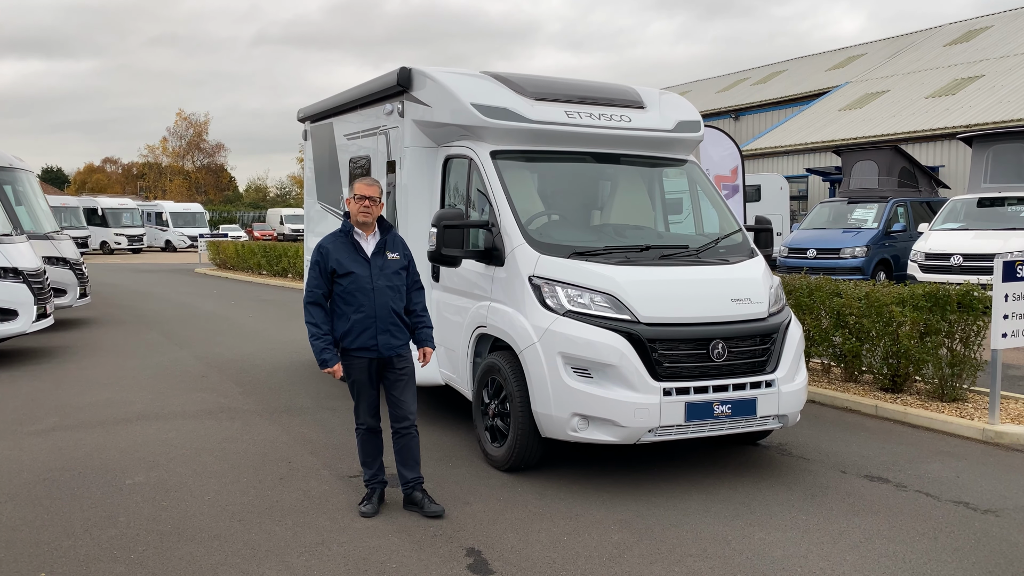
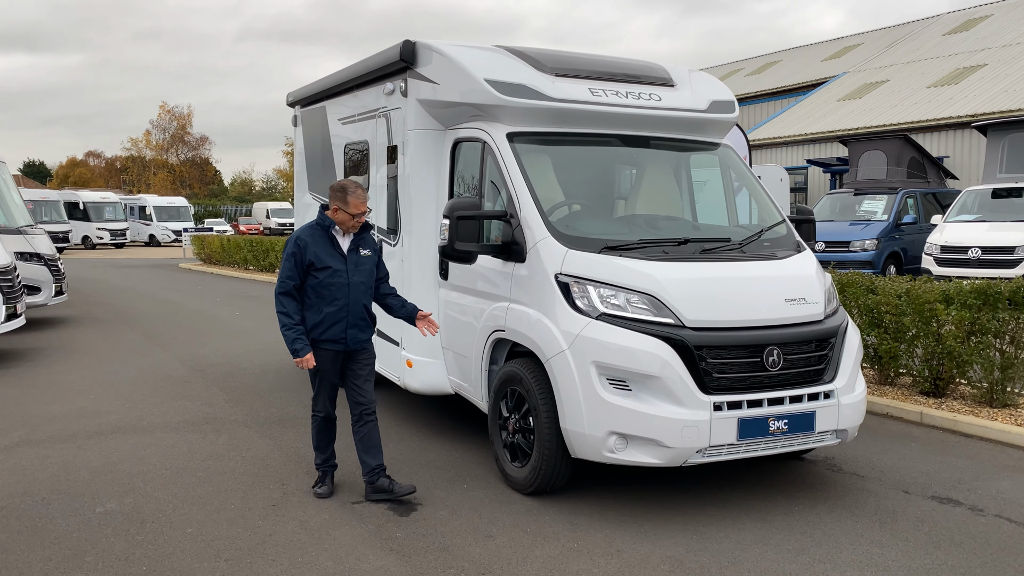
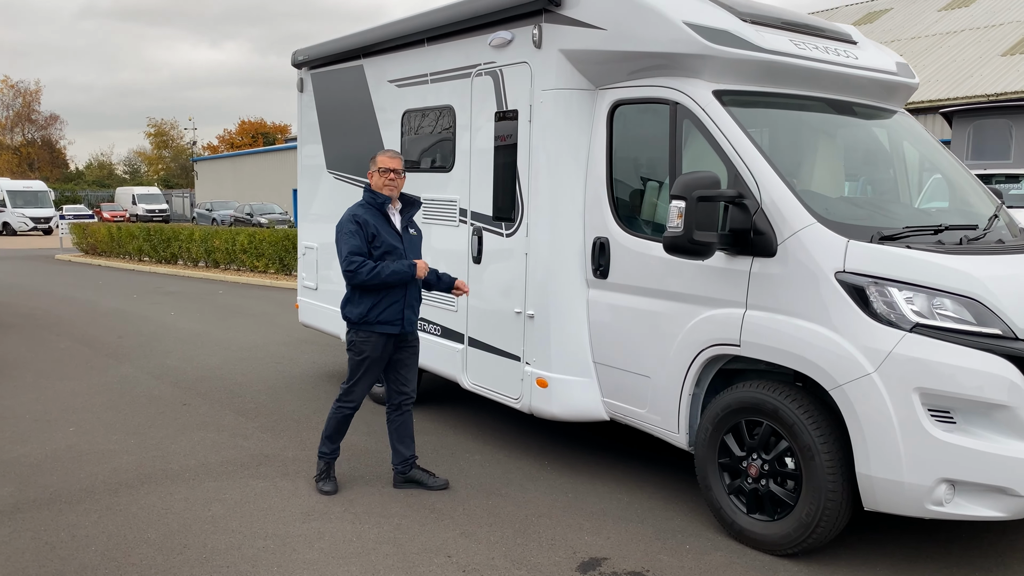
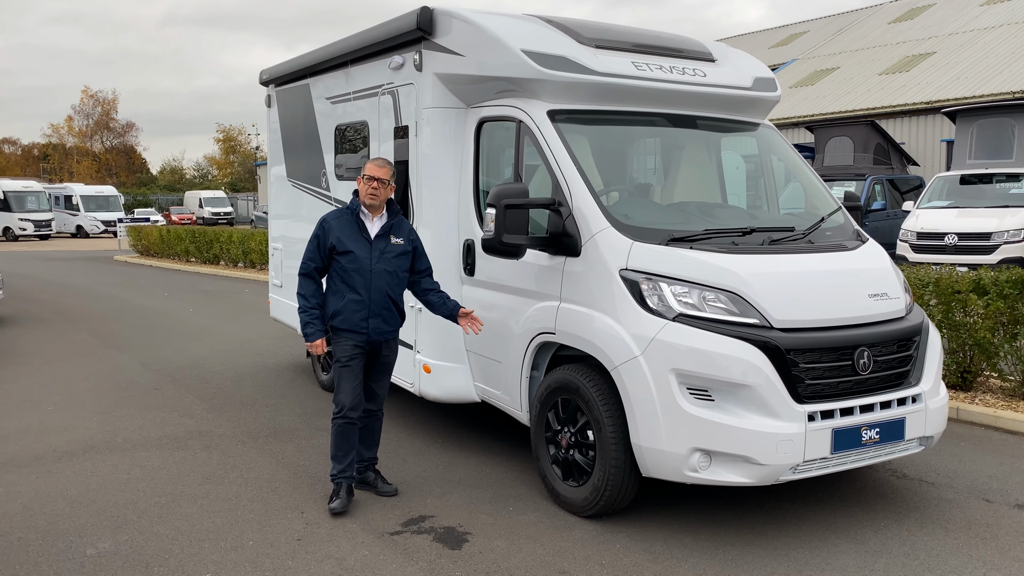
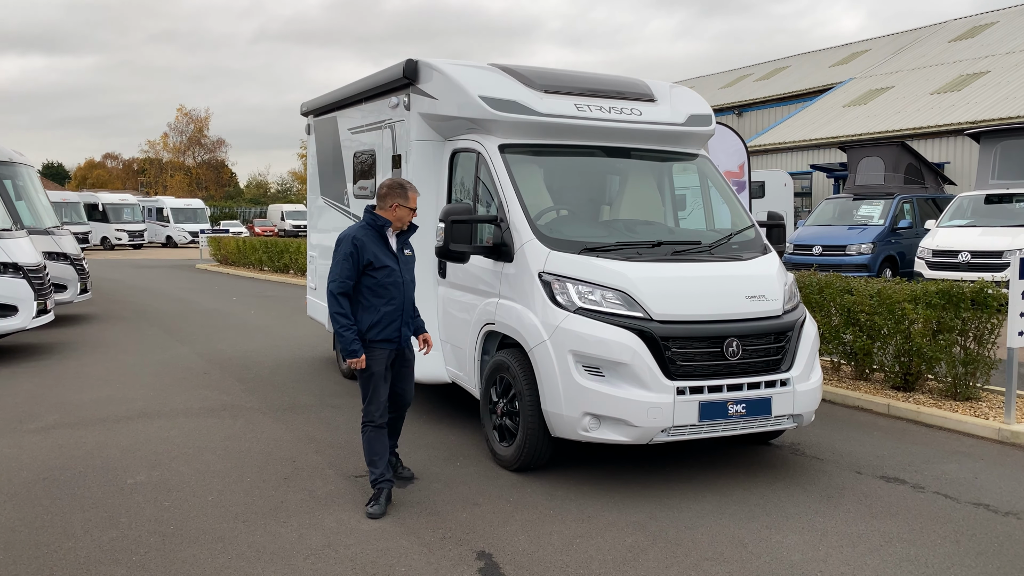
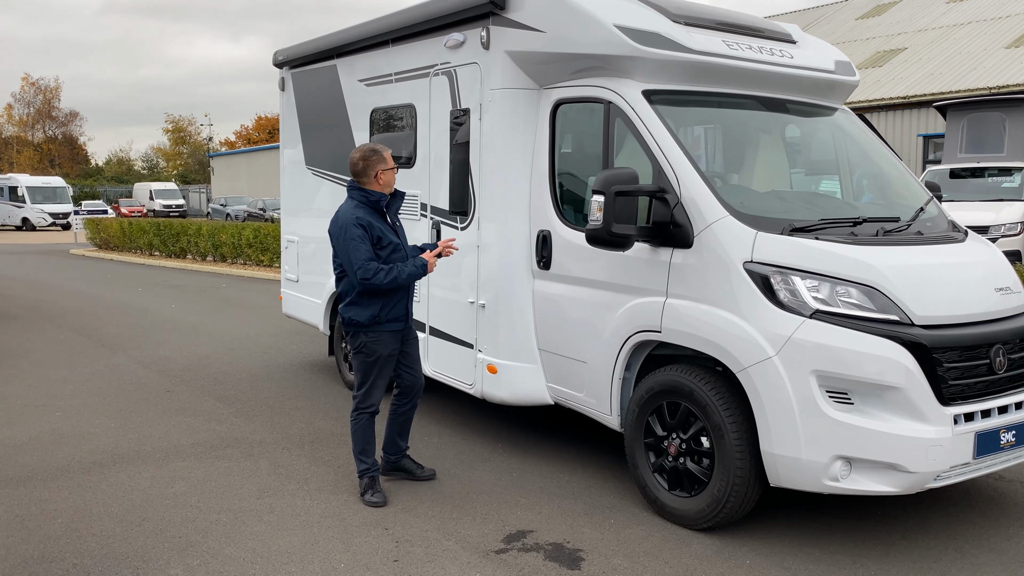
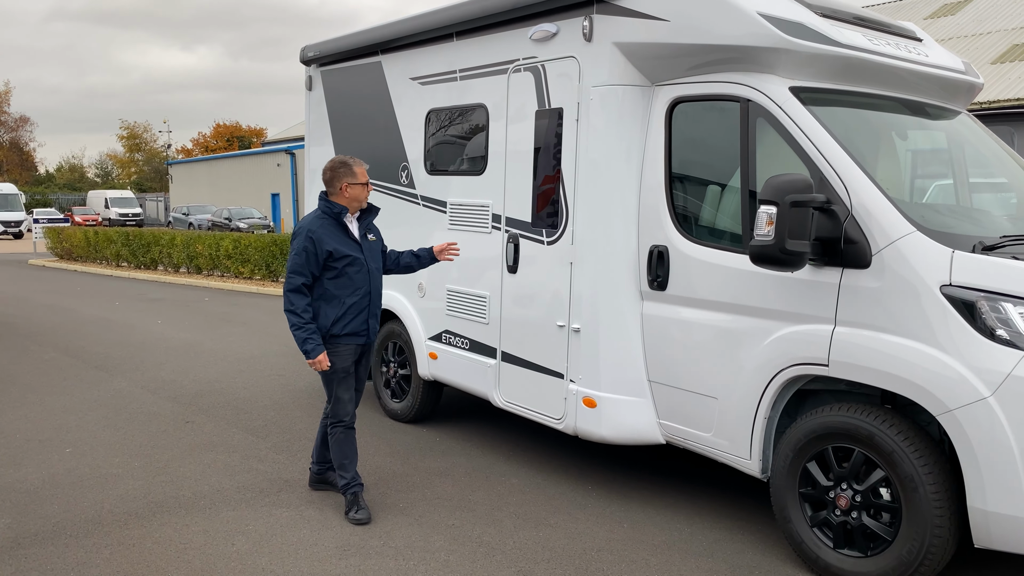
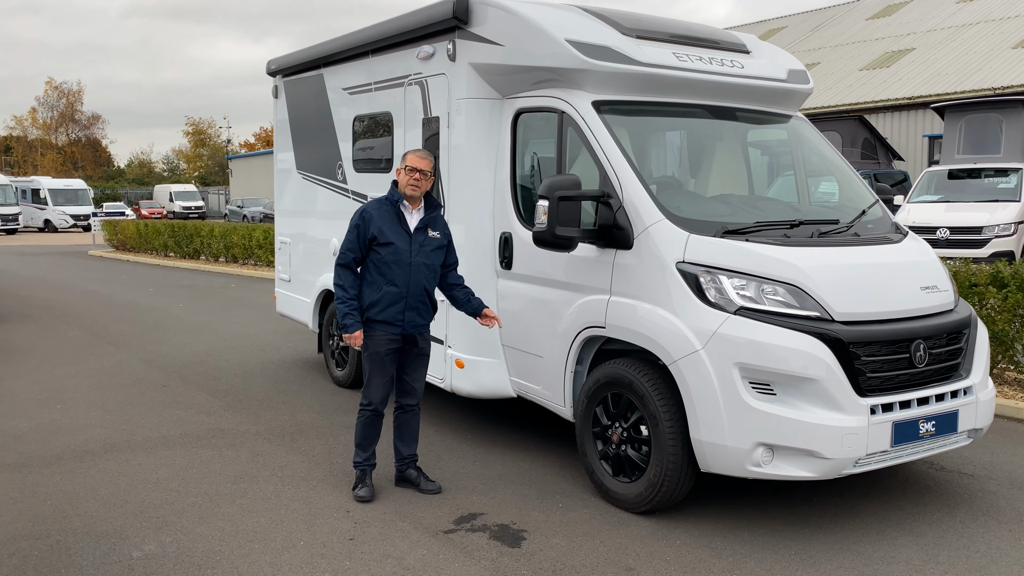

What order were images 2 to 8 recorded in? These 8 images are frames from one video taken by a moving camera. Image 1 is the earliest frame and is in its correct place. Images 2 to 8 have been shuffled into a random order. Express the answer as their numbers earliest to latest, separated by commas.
5, 2, 4, 8, 6, 3, 7
